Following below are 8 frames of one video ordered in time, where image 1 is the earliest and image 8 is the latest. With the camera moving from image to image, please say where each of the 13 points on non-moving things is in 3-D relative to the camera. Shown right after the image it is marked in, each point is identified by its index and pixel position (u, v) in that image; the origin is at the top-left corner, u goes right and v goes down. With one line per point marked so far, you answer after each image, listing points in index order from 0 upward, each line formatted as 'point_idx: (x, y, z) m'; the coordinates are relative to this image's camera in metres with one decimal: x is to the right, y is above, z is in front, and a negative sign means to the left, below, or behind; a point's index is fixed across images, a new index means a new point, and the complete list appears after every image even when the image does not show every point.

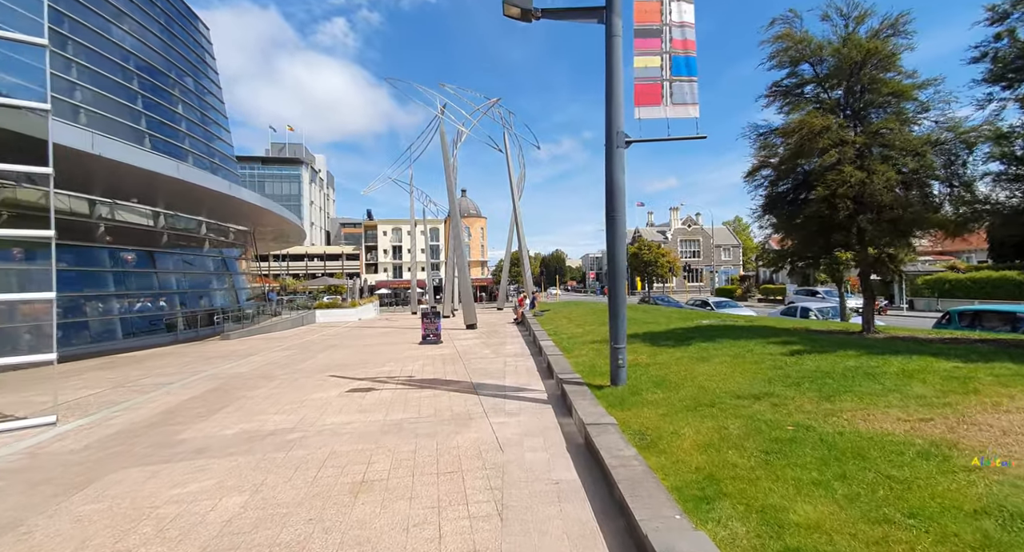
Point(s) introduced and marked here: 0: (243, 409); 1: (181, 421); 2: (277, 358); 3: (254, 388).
0: (-4.5, -2.2, +7.7) m
1: (-5.1, -2.2, +7.0) m
2: (-6.9, -2.4, +13.4) m
3: (-5.2, -2.3, +9.2) m
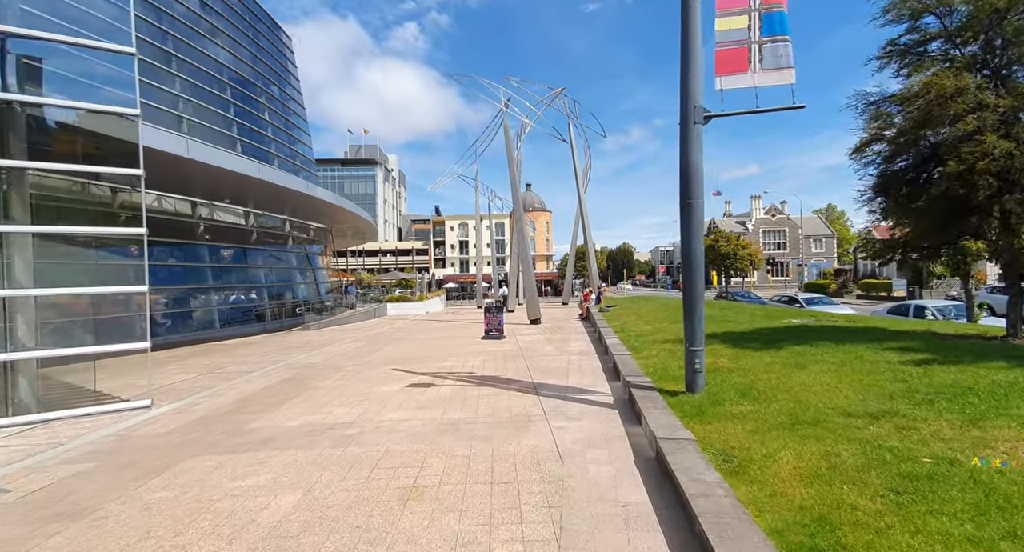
0: (-3.5, -2.1, +7.9) m
1: (-4.1, -2.1, +7.3) m
2: (-5.0, -2.3, +13.9) m
3: (-3.9, -2.1, +9.4) m
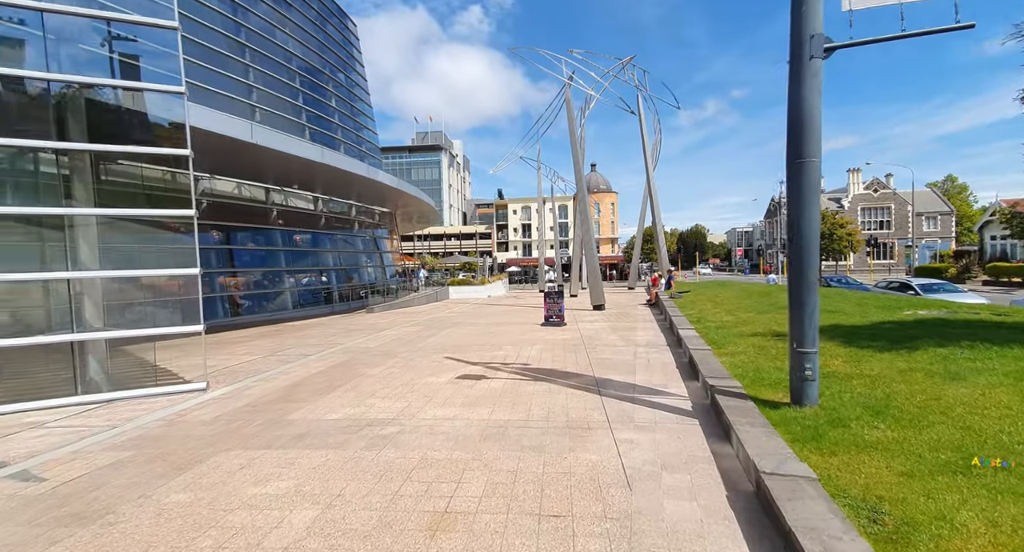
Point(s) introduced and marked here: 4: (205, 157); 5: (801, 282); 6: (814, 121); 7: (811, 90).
0: (-2.5, -1.8, +7.5) m
1: (-3.3, -1.9, +7.0) m
2: (-3.2, -1.8, +13.7) m
3: (-2.7, -1.8, +9.1) m
4: (-11.5, +4.6, +17.3) m
5: (+2.9, -0.1, +4.6) m
6: (+3.0, +1.5, +4.5) m
7: (+3.0, +1.8, +4.5) m
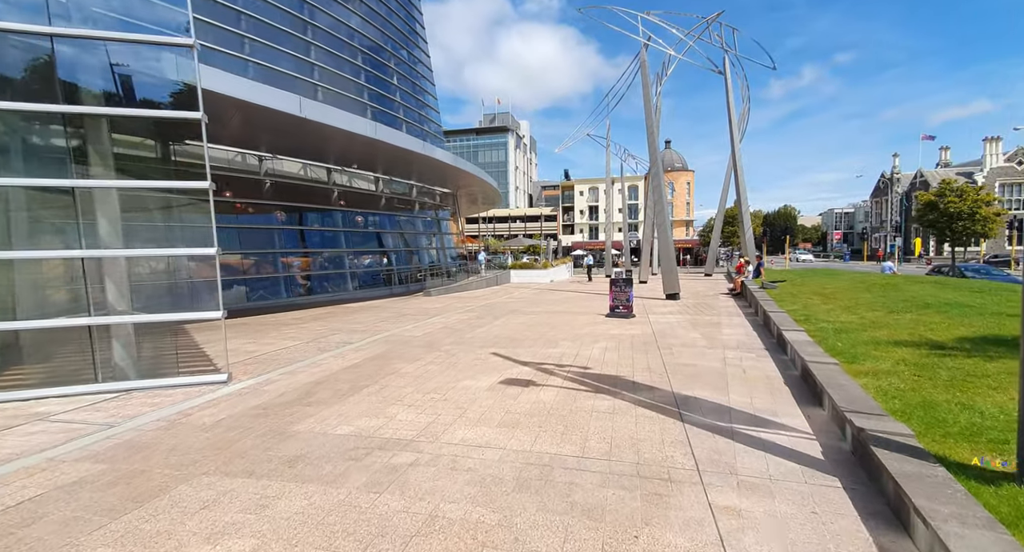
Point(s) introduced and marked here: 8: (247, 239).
0: (-1.8, -1.6, +6.4) m
1: (-2.6, -1.6, +6.0) m
2: (-1.6, -1.3, +12.6) m
3: (-1.7, -1.5, +8.0) m
4: (-9.2, +5.3, +17.2) m
5: (+3.2, 0.0, +2.7) m
6: (+3.3, +1.6, +2.5) m
7: (+3.3, +1.9, +2.5) m
8: (-10.7, +1.5, +18.1) m
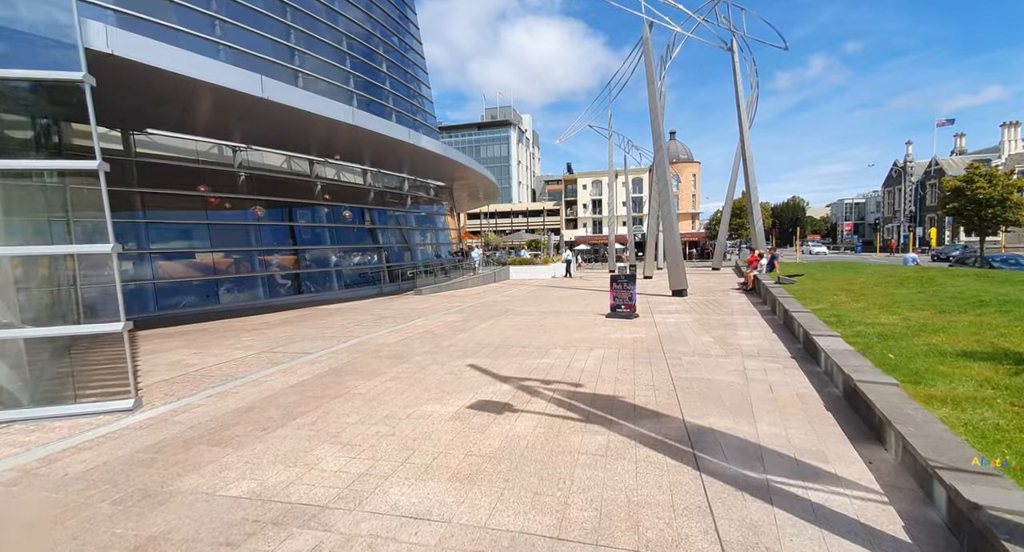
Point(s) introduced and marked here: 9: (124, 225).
0: (-2.1, -1.6, +5.1) m
1: (-2.9, -1.7, +4.8) m
2: (-1.8, -1.2, +11.3) m
3: (-2.0, -1.5, +6.7) m
4: (-9.5, +5.3, +15.9) m
5: (+2.8, 0.0, +1.4) m
6: (+2.9, +1.6, +1.2) m
7: (+2.9, +1.9, +1.2) m
8: (-11.0, +1.5, +16.9) m
9: (-12.5, +1.7, +14.6) m
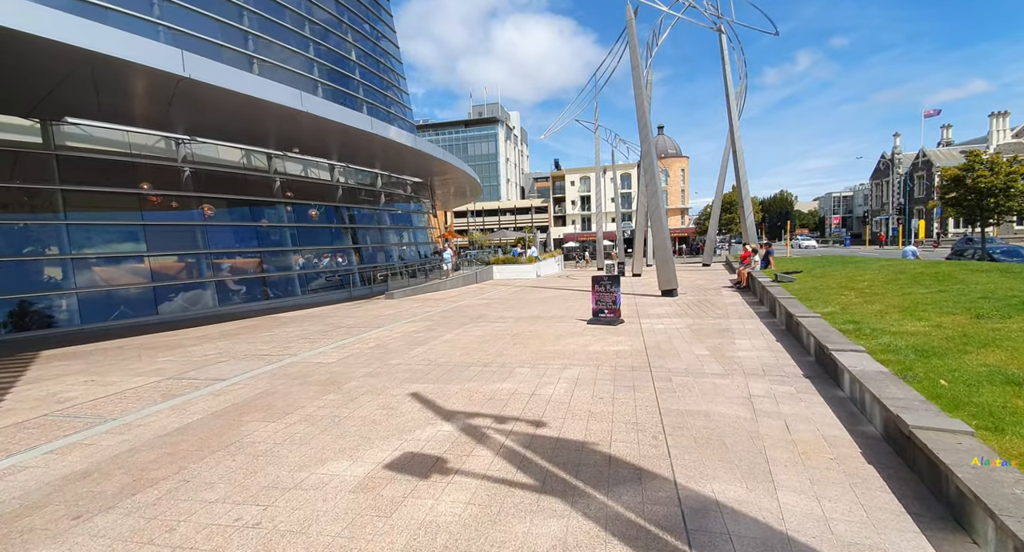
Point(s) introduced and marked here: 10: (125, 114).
0: (-2.7, -1.8, +3.7) m
1: (-3.5, -1.8, +3.3) m
2: (-2.6, -1.3, +9.9) m
3: (-2.7, -1.6, +5.3) m
4: (-10.4, +5.1, +14.3) m
5: (+2.3, -0.1, 0.0) m
6: (+2.3, +1.5, -0.2) m
7: (+2.3, +1.8, -0.2) m
8: (-11.8, +1.2, +15.3) m
9: (-13.3, +1.4, +13.0) m
10: (-11.7, +4.9, +13.8) m
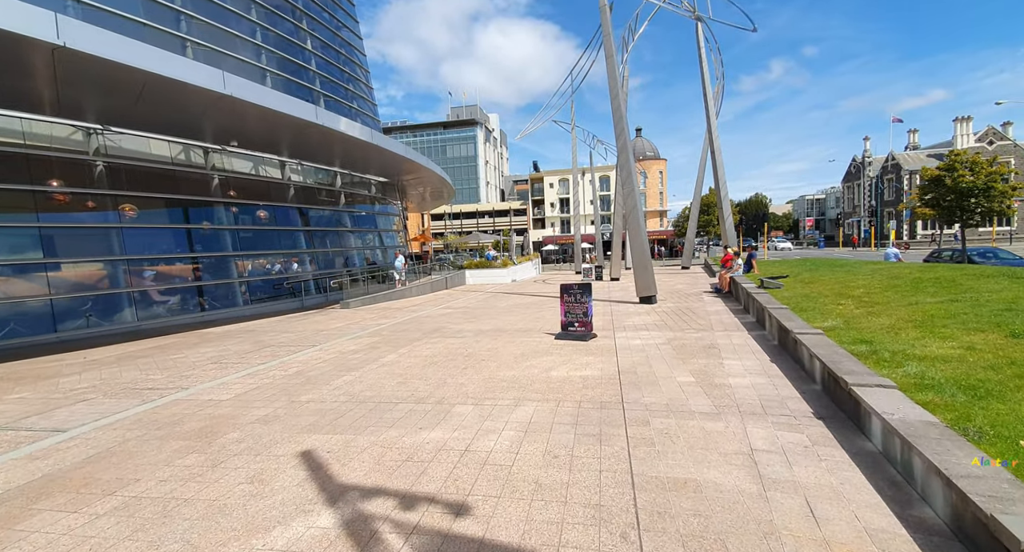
0: (-3.3, -1.9, +2.1) m
1: (-4.1, -2.0, +1.7) m
2: (-3.4, -1.5, +8.3) m
3: (-3.3, -1.8, +3.7) m
4: (-11.5, +4.8, +12.4) m
5: (+1.8, -0.2, -1.4) m
6: (+1.9, +1.4, -1.5) m
7: (+1.8, +1.7, -1.5) m
8: (-13.0, +1.0, +13.3) m
9: (-14.4, +1.1, +10.9) m
10: (-12.8, +4.6, +11.8) m
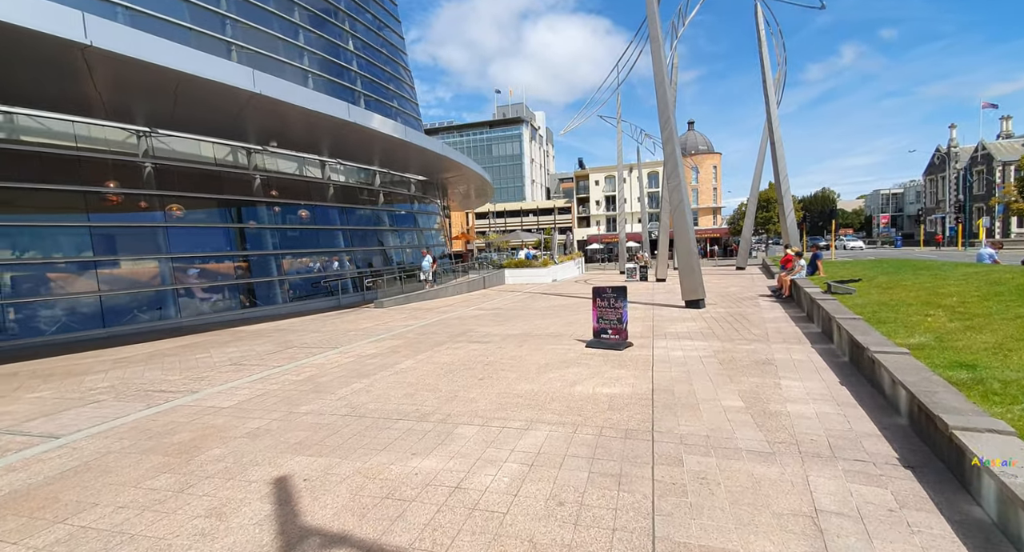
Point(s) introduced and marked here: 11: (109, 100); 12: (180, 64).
0: (-3.5, -2.0, +1.8) m
1: (-4.3, -2.0, +1.4) m
2: (-3.0, -1.6, +7.9) m
3: (-3.4, -1.8, +3.3) m
4: (-10.5, +4.9, +12.9) m
5: (+1.2, -0.3, -2.2) m
6: (+1.3, +1.3, -2.4) m
7: (+1.2, +1.6, -2.4) m
8: (-11.9, +1.0, +13.9) m
9: (-13.6, +1.2, +11.7) m
10: (-11.9, +4.7, +12.4) m
11: (-11.2, +4.8, +12.6) m
12: (-8.6, +5.1, +10.3) m
